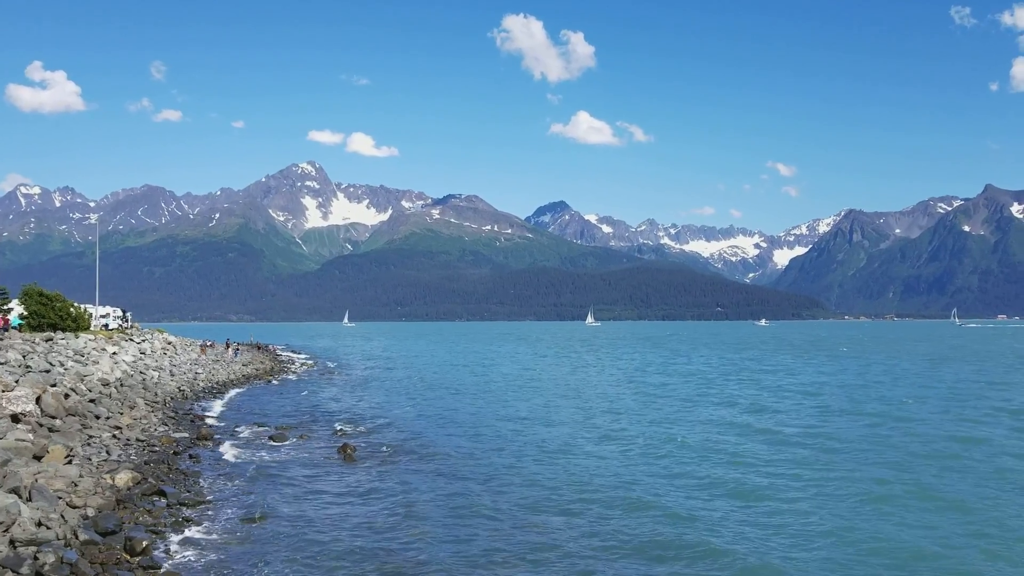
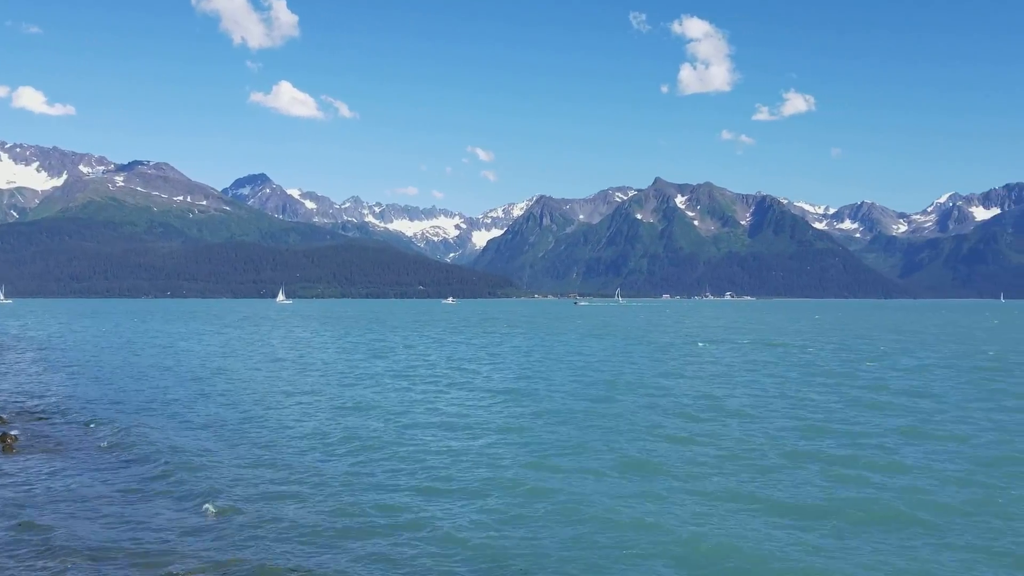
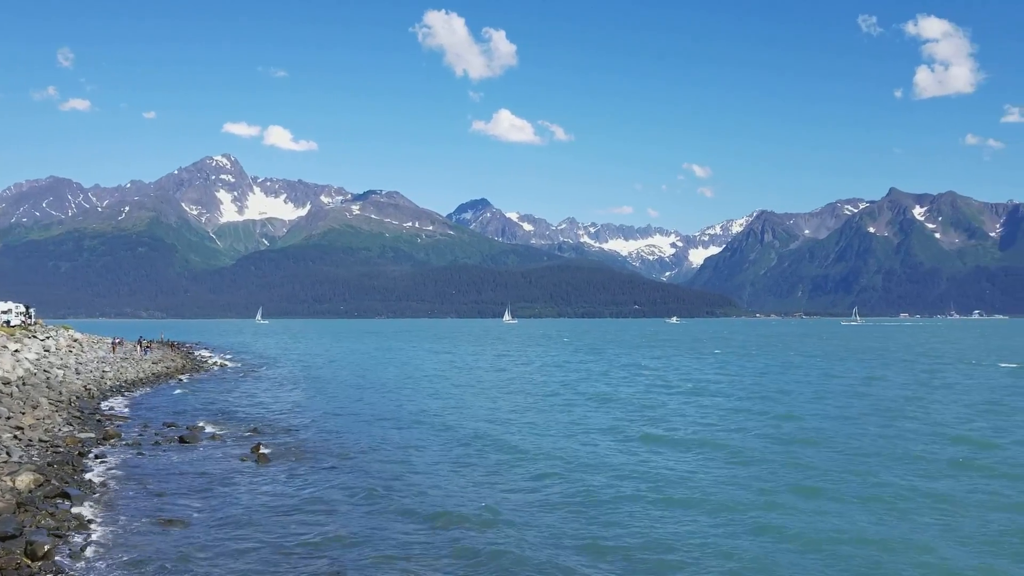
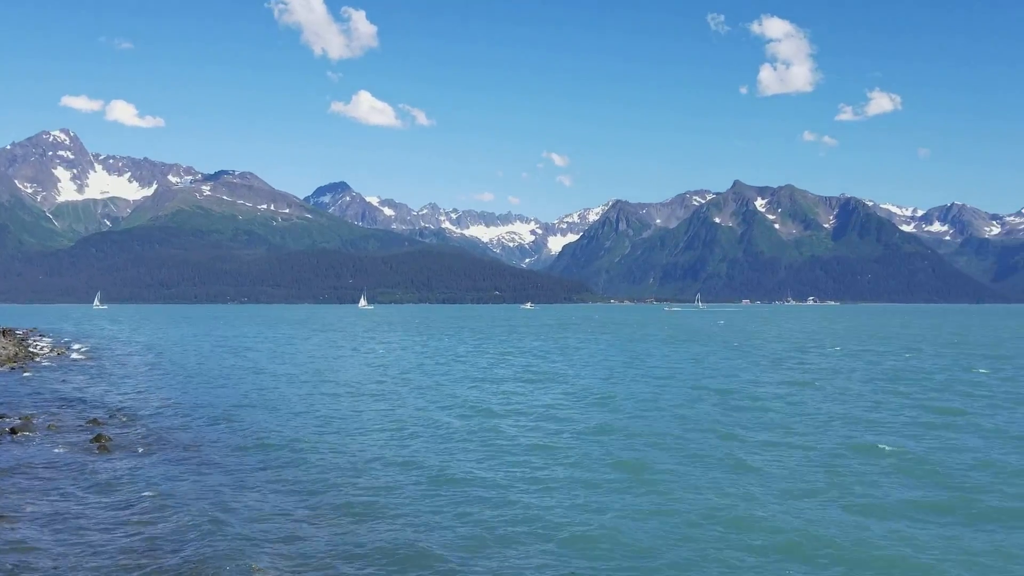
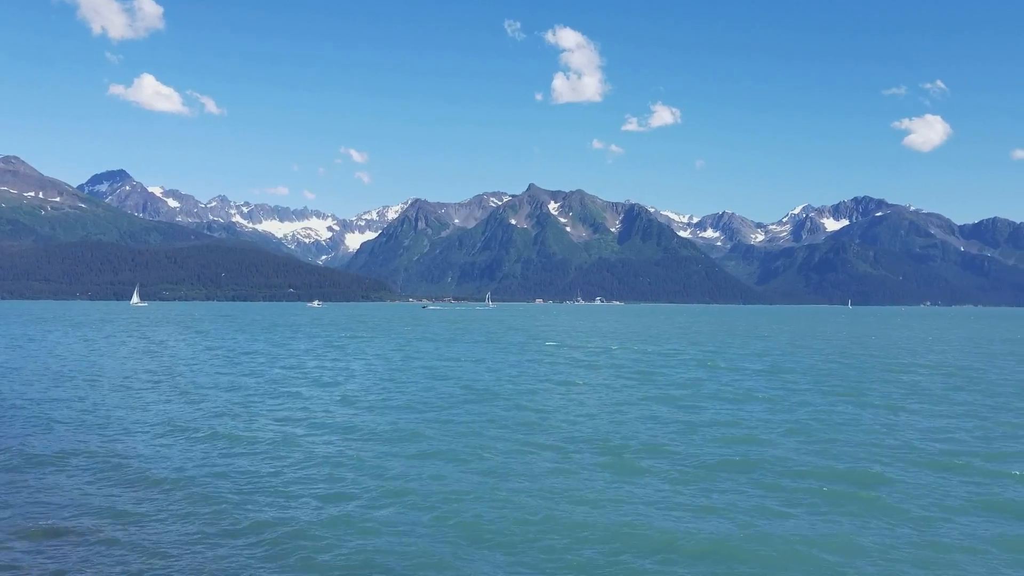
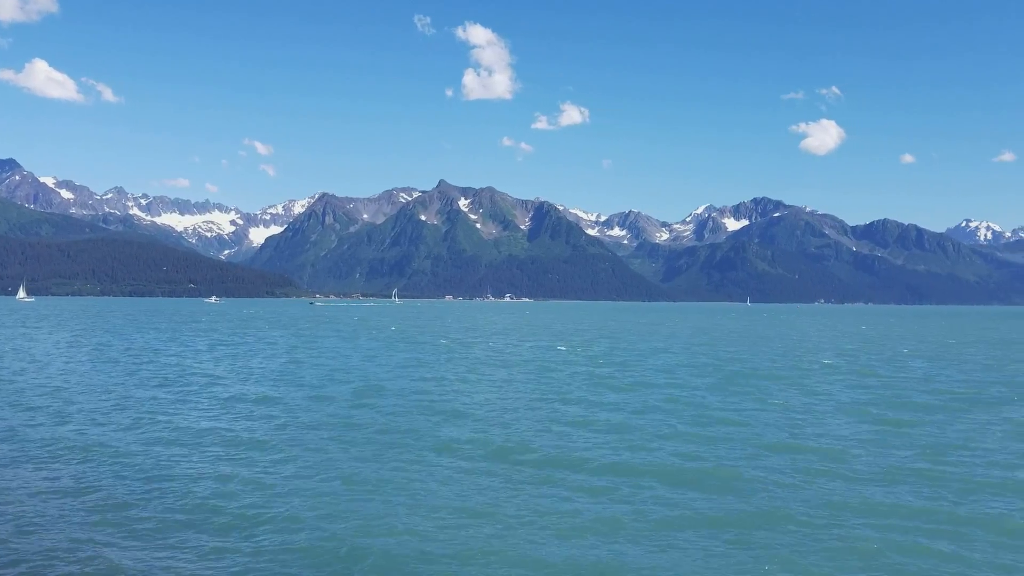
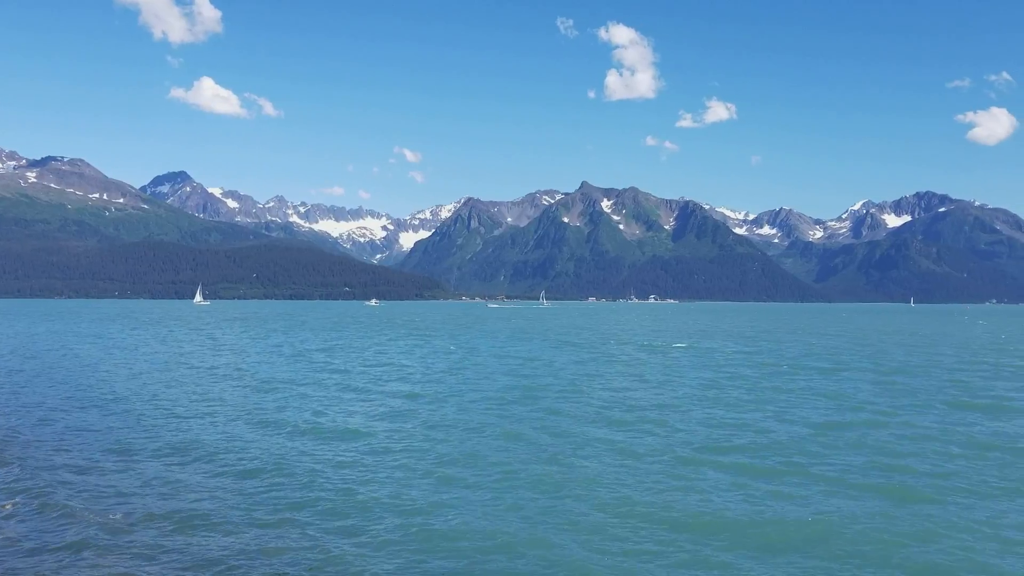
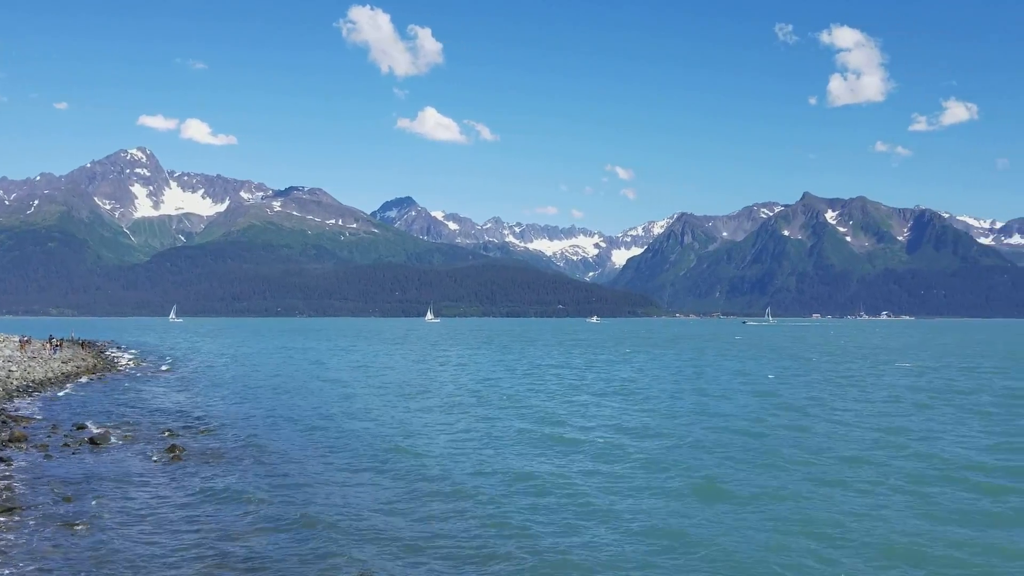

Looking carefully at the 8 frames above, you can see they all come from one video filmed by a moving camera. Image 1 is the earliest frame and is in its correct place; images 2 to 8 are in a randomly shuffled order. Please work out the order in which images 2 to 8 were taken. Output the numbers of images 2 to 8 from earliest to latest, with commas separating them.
3, 8, 4, 2, 7, 5, 6
